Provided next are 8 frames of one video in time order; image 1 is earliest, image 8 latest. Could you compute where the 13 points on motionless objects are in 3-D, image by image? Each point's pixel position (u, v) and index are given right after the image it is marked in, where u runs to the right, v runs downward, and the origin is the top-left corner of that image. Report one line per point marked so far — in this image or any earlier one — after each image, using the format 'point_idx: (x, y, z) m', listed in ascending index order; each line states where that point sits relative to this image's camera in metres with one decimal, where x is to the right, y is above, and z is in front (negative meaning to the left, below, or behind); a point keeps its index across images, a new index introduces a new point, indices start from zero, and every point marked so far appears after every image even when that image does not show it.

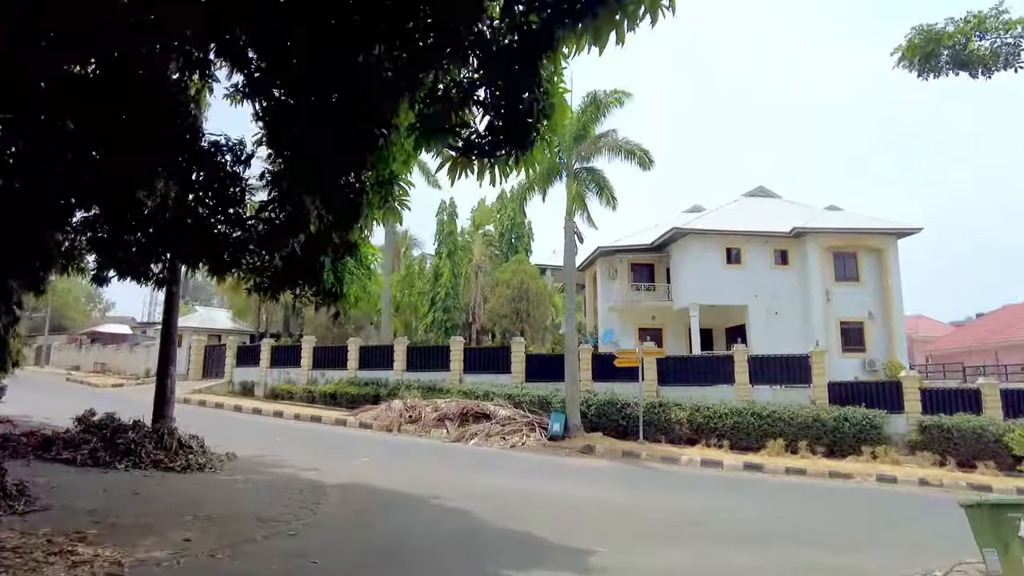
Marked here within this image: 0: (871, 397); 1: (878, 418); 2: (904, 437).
0: (+9.9, -3.0, +18.5) m
1: (+9.6, -3.4, +17.6) m
2: (+10.5, -4.0, +18.1) m
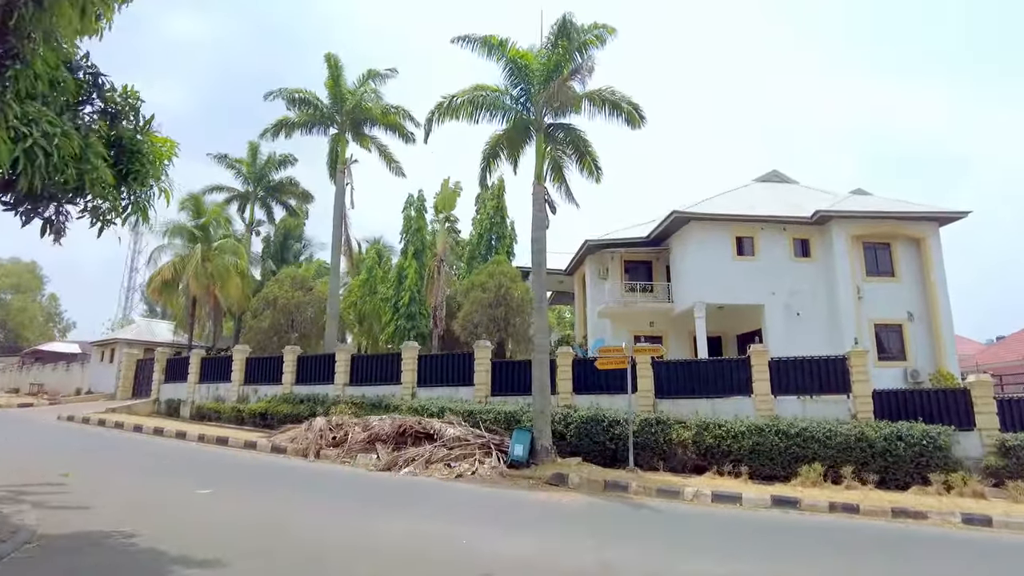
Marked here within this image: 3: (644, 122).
0: (+8.9, -2.6, +14.3) m
1: (+8.6, -3.0, +13.3) m
2: (+9.5, -3.5, +13.8) m
3: (+3.2, +3.9, +16.1) m
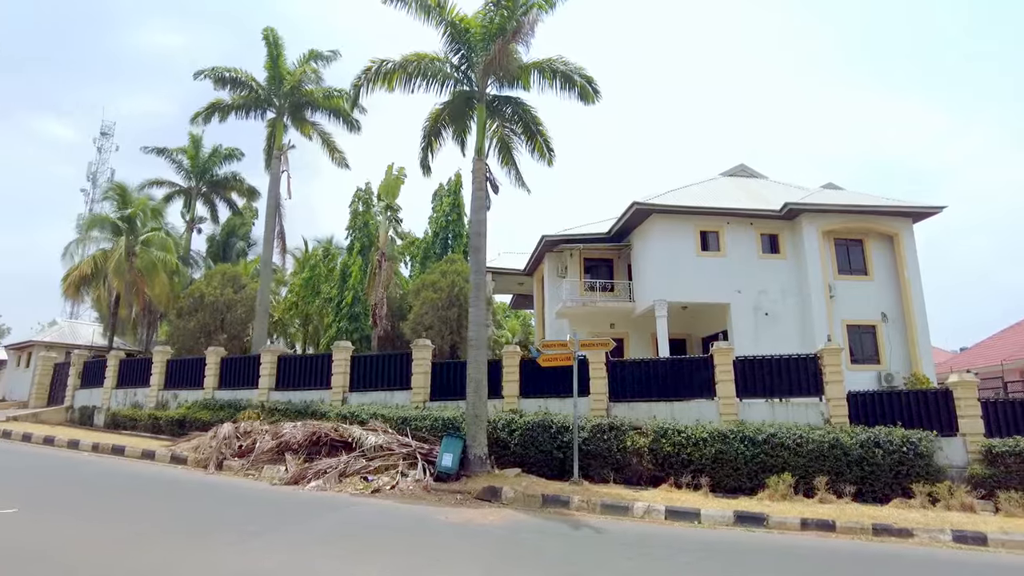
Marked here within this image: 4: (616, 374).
0: (+7.6, -2.4, +12.9) m
1: (+7.3, -2.8, +11.9) m
2: (+8.3, -3.4, +12.4) m
3: (+1.9, +4.1, +14.6) m
4: (+2.2, -1.8, +14.2) m
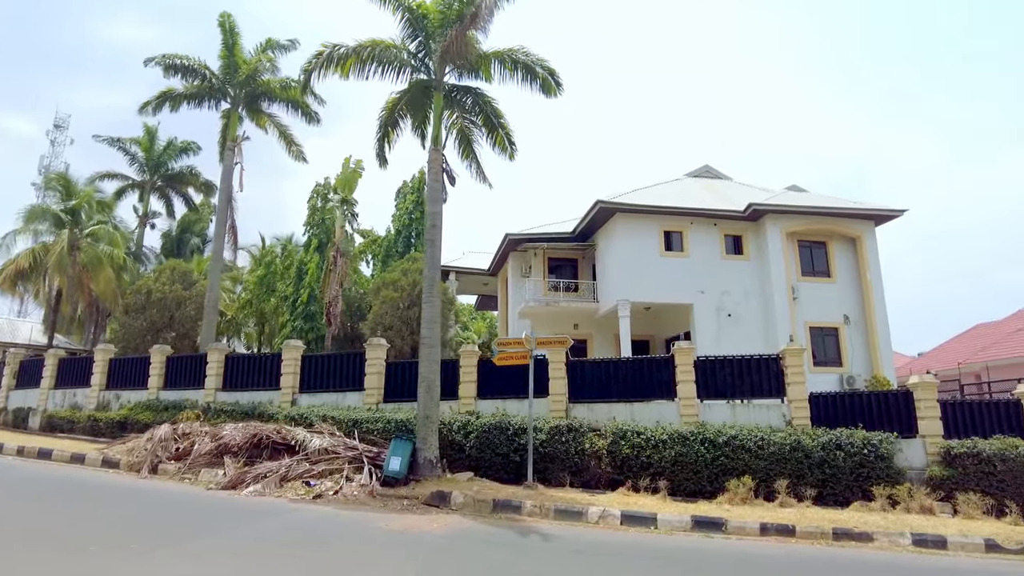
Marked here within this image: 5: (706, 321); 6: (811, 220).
0: (+6.8, -2.4, +12.7) m
1: (+6.5, -2.7, +11.7) m
2: (+7.4, -3.4, +12.2) m
3: (+1.0, +4.2, +14.2) m
4: (+1.3, -1.8, +13.8) m
5: (+5.6, -1.0, +19.4) m
6: (+8.8, +2.0, +19.9) m
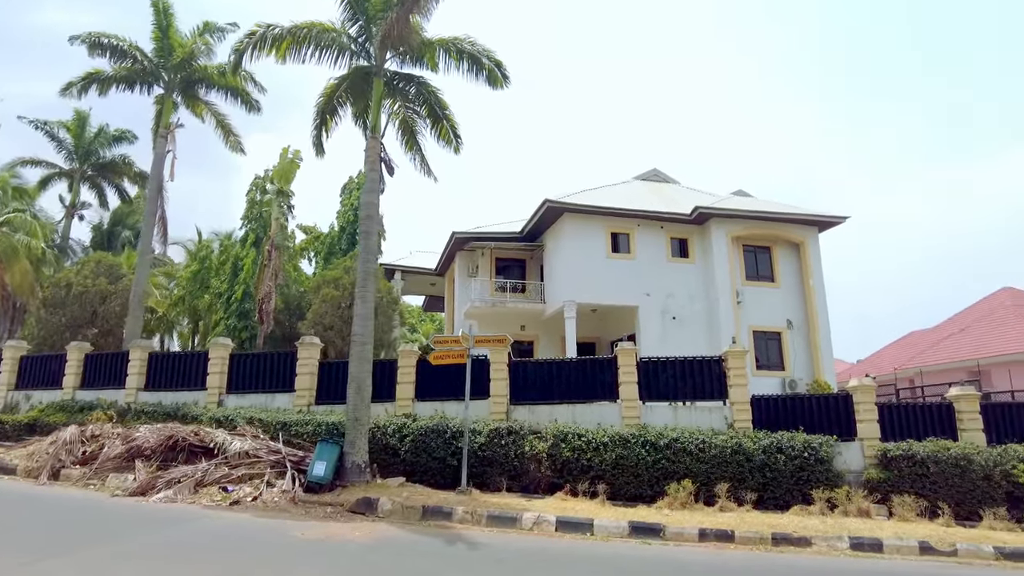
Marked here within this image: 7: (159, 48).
0: (+5.7, -2.5, +12.6) m
1: (+5.4, -2.8, +11.6) m
2: (+6.3, -3.4, +12.2) m
3: (-0.1, +4.2, +13.8) m
4: (+0.1, -1.7, +13.4) m
5: (+4.0, -1.0, +19.3) m
6: (+7.3, +1.9, +20.0) m
7: (-10.5, +7.1, +20.0) m
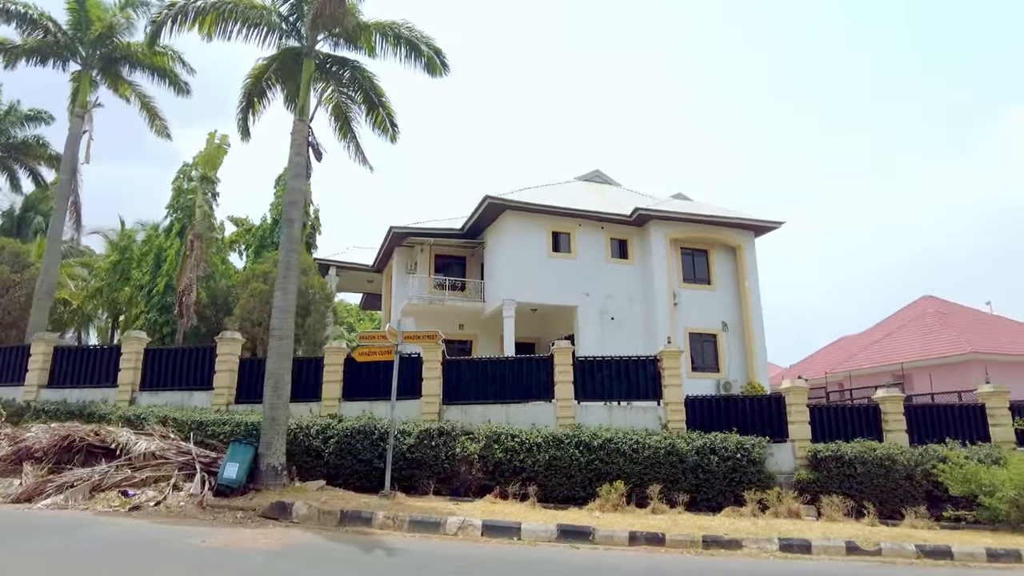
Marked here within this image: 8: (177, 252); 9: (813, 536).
0: (+4.4, -2.5, +12.6) m
1: (+4.3, -2.8, +11.6) m
2: (+5.1, -3.4, +12.3) m
3: (-1.3, +4.3, +13.4) m
4: (-1.2, -1.7, +12.9) m
5: (+2.3, -1.0, +19.1) m
6: (+5.5, +1.8, +20.1) m
7: (-12.1, +7.4, +18.7) m
8: (-9.7, +1.1, +19.5) m
9: (+4.0, -3.3, +9.0) m
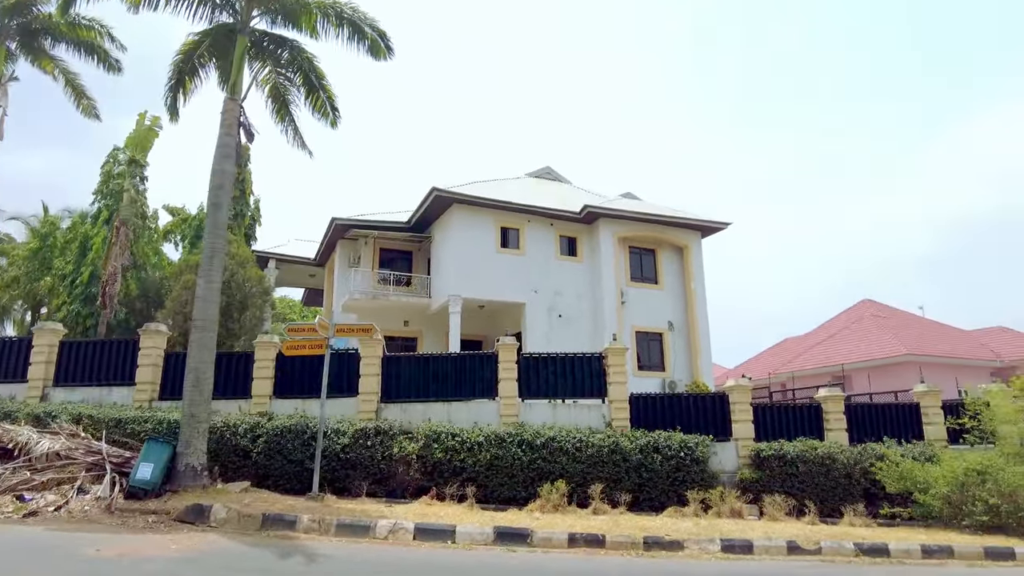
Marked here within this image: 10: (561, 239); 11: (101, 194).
0: (+3.3, -2.4, +12.5) m
1: (+3.3, -2.7, +11.5) m
2: (+4.0, -3.4, +12.2) m
3: (-2.3, +4.4, +12.8) m
4: (-2.2, -1.5, +12.4) m
5: (+0.8, -0.9, +18.8) m
6: (+3.9, +1.9, +20.1) m
7: (-13.4, +7.7, +17.4) m
8: (-11.2, +1.3, +18.4) m
9: (+3.2, -3.3, +8.9) m
10: (+1.5, +1.5, +20.0) m
11: (-11.6, +2.7, +19.0) m
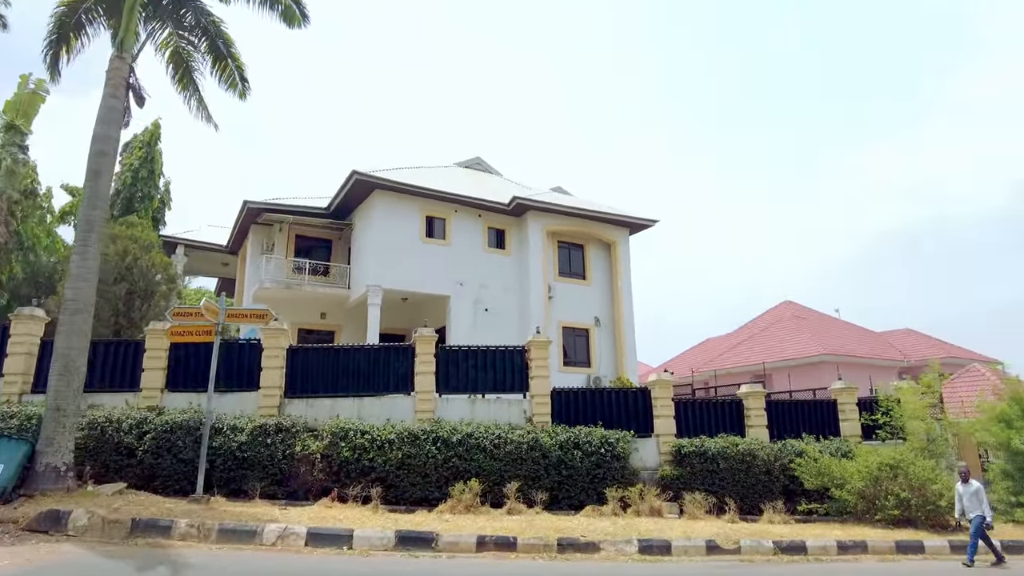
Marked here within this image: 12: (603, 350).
0: (+1.8, -2.3, +12.2) m
1: (+1.9, -2.6, +11.2) m
2: (+2.5, -3.3, +11.9) m
3: (-3.7, +4.7, +12.0) m
4: (-3.7, -1.3, +11.5) m
5: (-1.3, -0.7, +18.2) m
6: (+1.8, +2.0, +19.8) m
7: (-15.1, +8.2, +15.4) m
8: (-13.1, +1.8, +16.6) m
9: (+2.1, -3.1, +8.5) m
10: (-0.6, +1.6, +19.4) m
11: (-13.5, +3.1, +17.1) m
12: (+2.7, -1.8, +19.7) m
